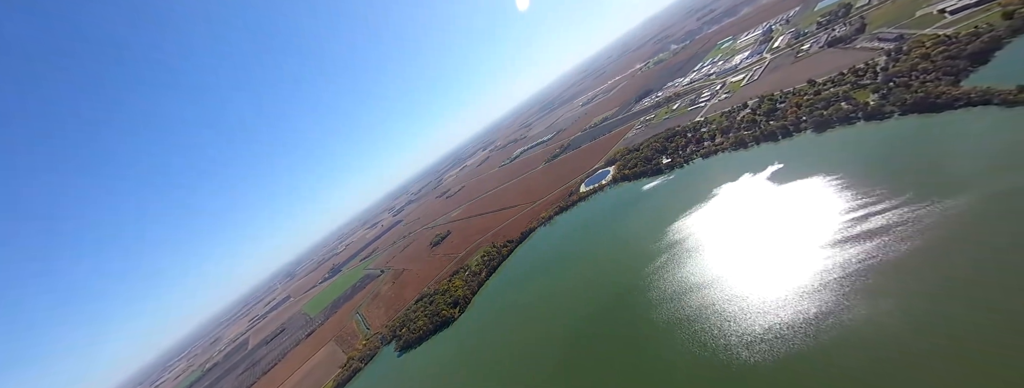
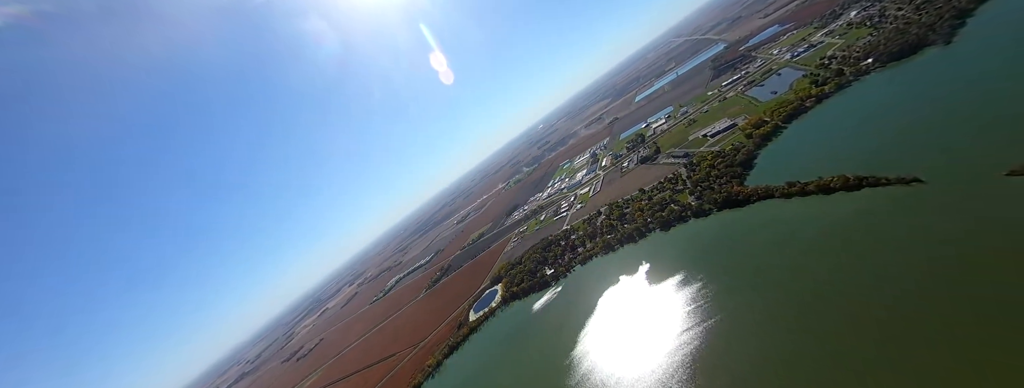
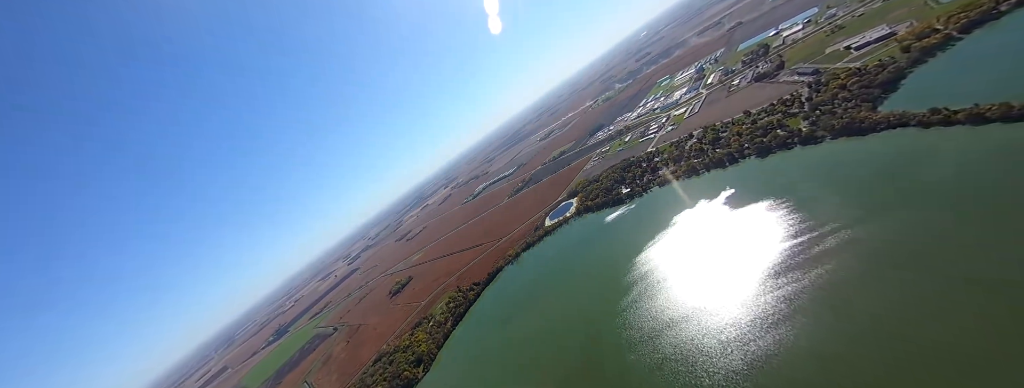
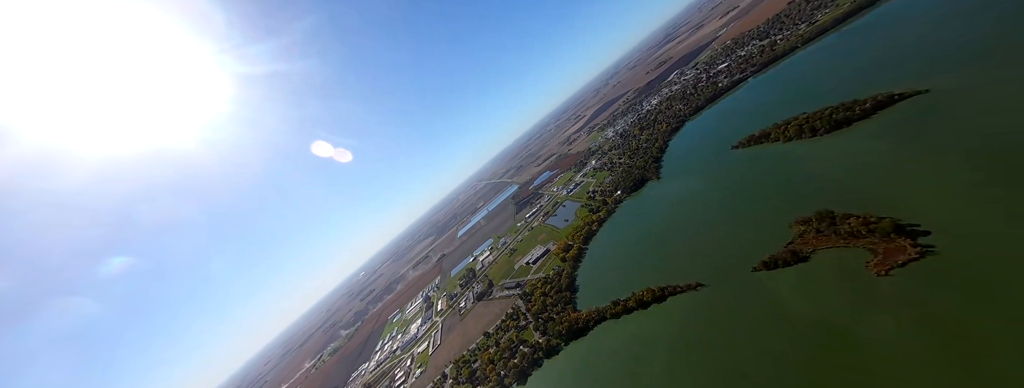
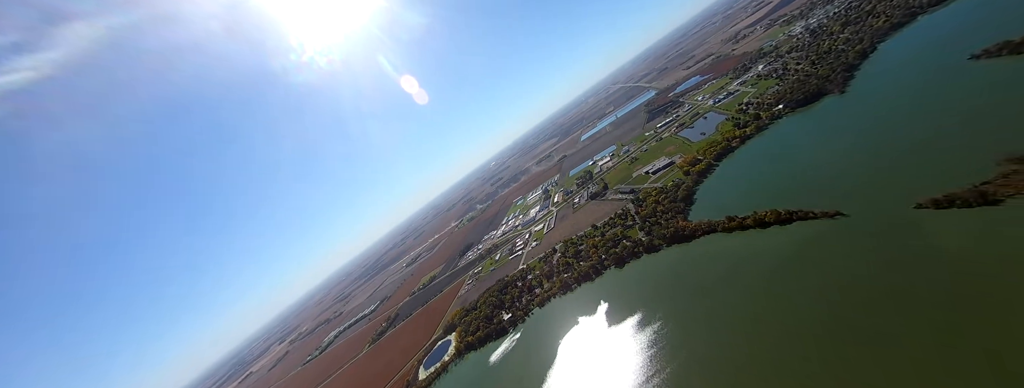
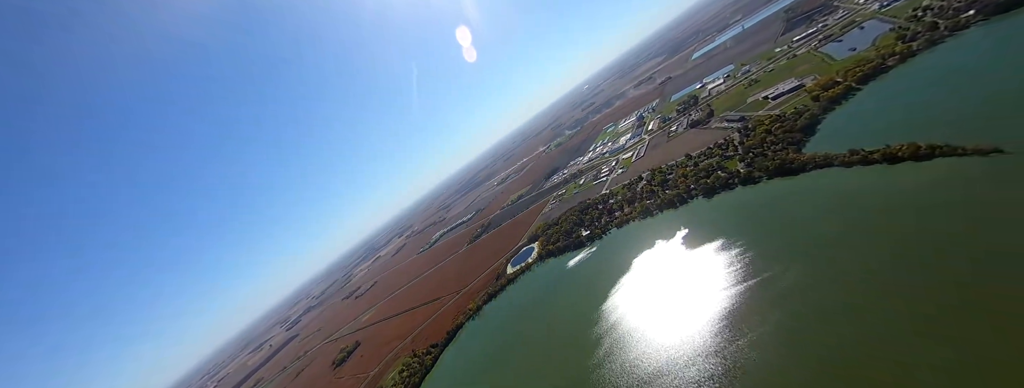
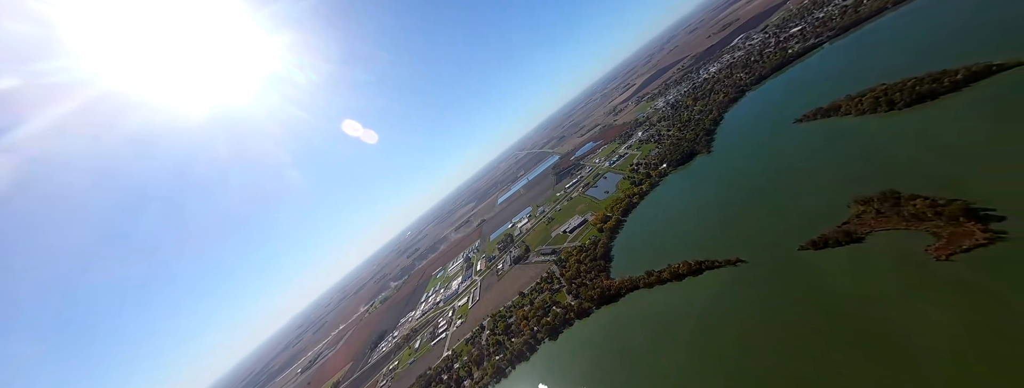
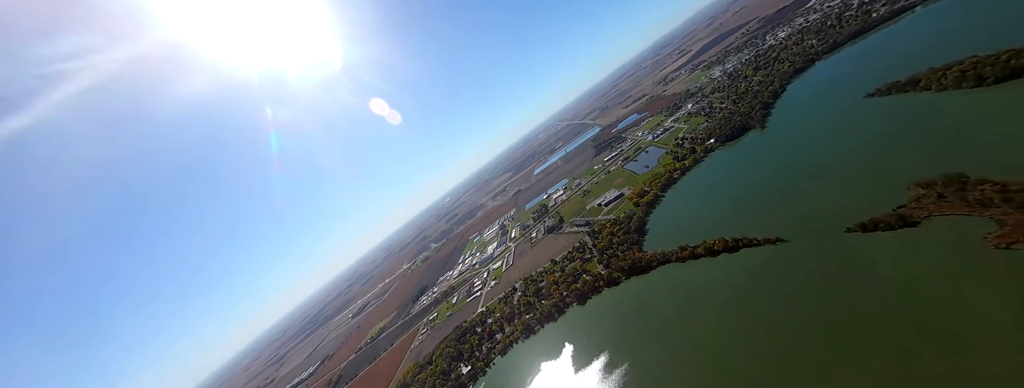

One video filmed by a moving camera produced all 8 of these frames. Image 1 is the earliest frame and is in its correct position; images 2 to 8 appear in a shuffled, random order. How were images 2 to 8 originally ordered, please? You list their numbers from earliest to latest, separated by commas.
3, 6, 2, 5, 8, 7, 4
